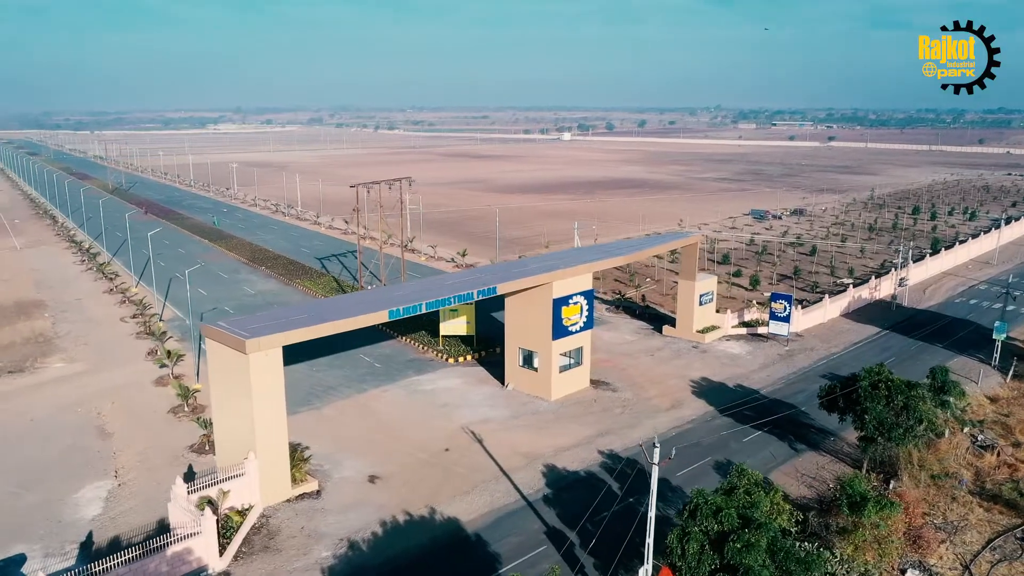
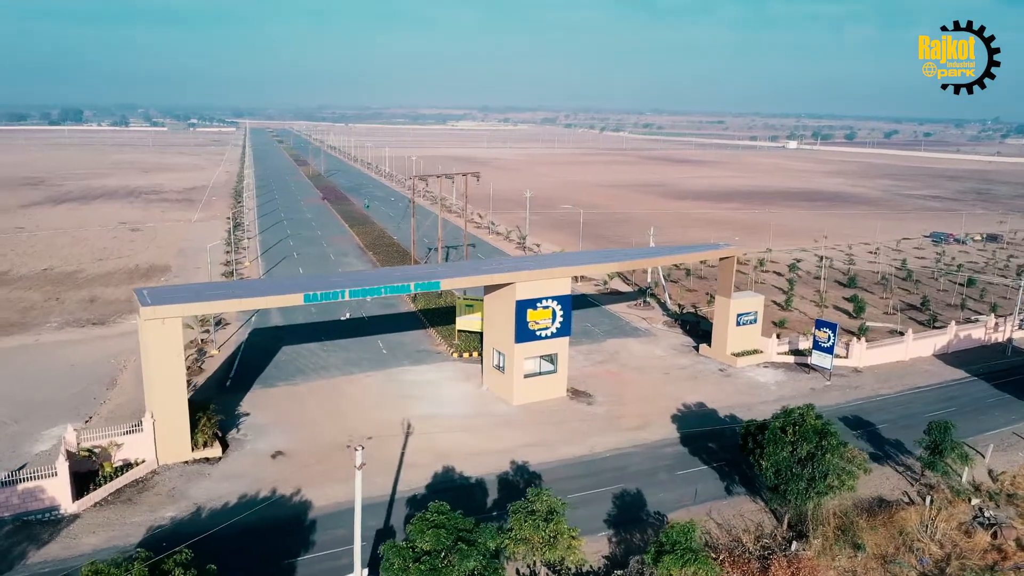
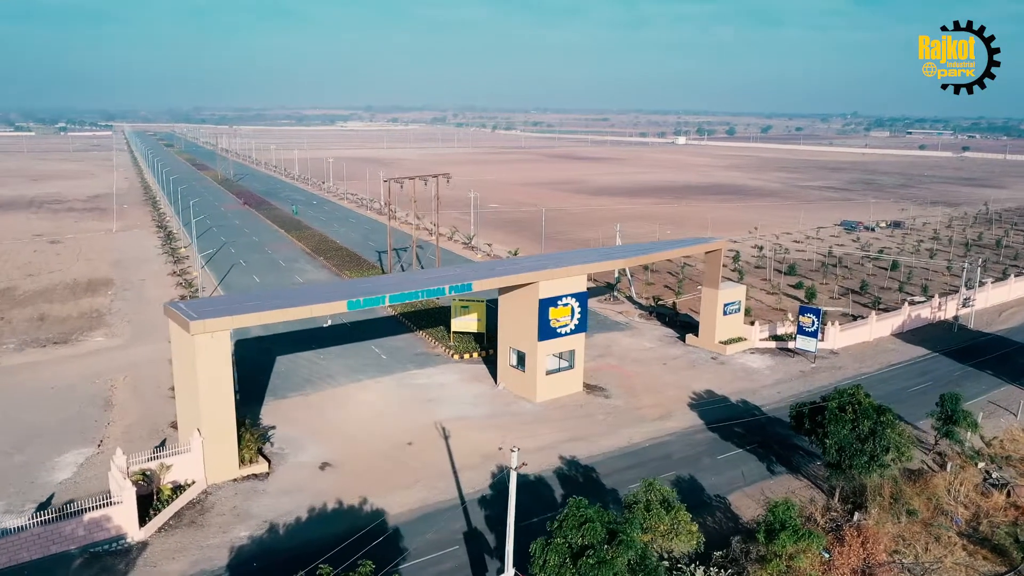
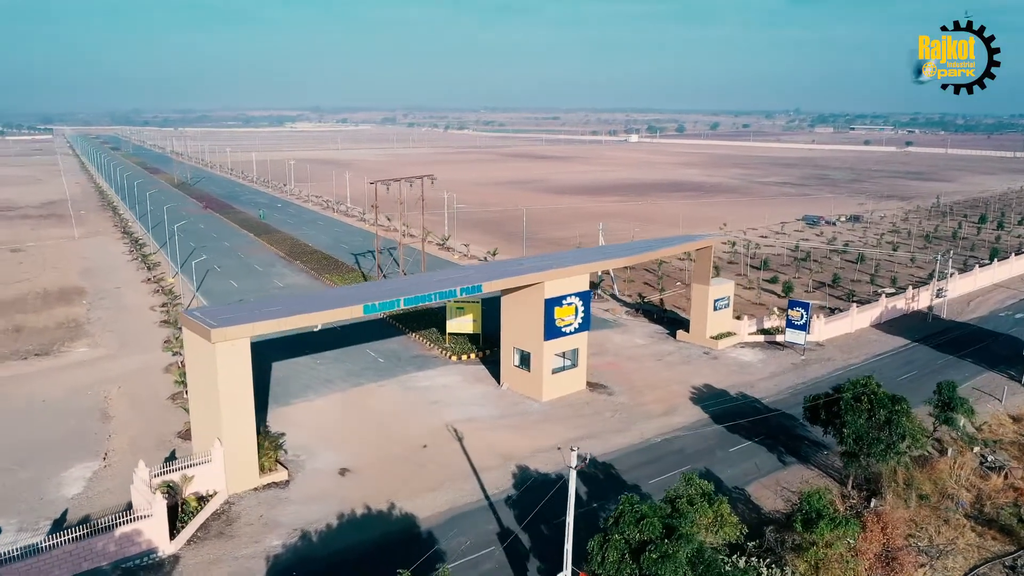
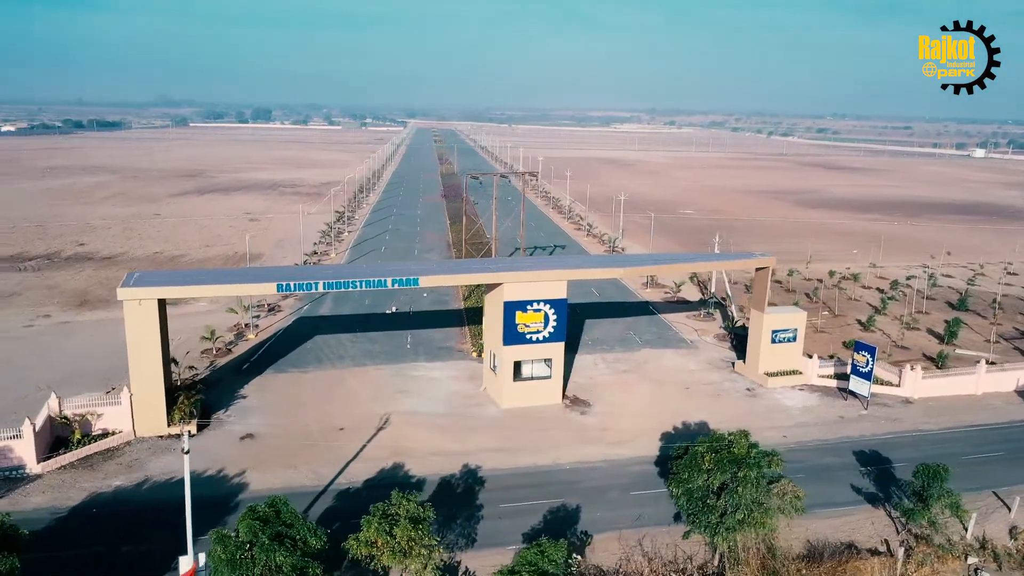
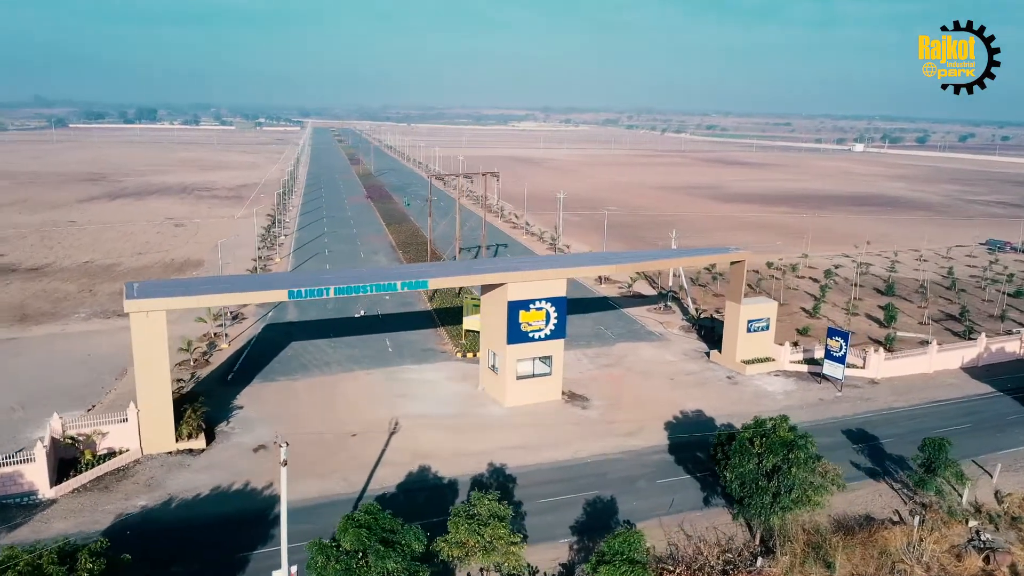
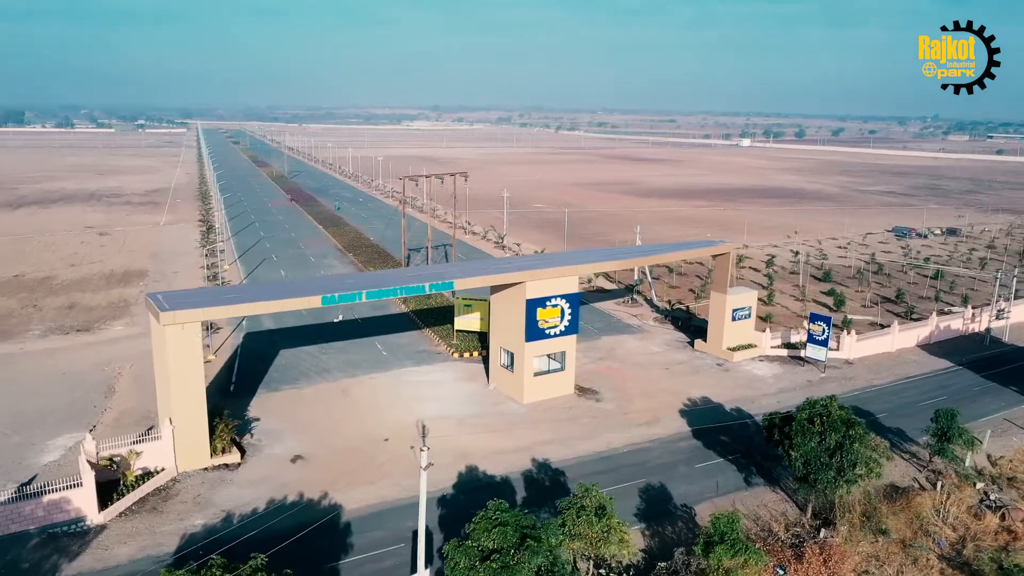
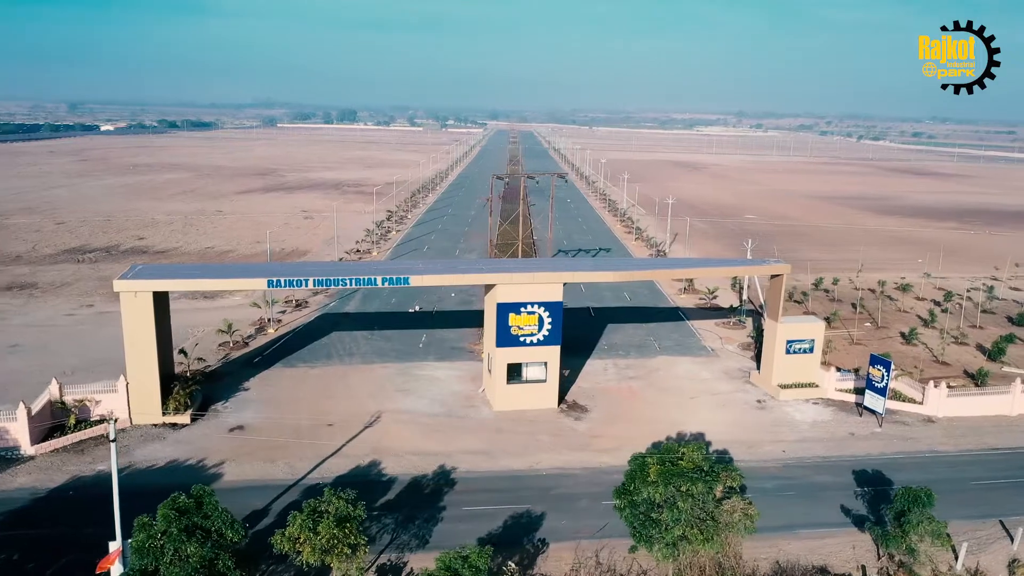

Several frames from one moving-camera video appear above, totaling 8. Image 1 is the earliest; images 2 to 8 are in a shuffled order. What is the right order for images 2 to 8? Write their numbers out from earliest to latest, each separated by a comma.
4, 3, 7, 2, 6, 5, 8
